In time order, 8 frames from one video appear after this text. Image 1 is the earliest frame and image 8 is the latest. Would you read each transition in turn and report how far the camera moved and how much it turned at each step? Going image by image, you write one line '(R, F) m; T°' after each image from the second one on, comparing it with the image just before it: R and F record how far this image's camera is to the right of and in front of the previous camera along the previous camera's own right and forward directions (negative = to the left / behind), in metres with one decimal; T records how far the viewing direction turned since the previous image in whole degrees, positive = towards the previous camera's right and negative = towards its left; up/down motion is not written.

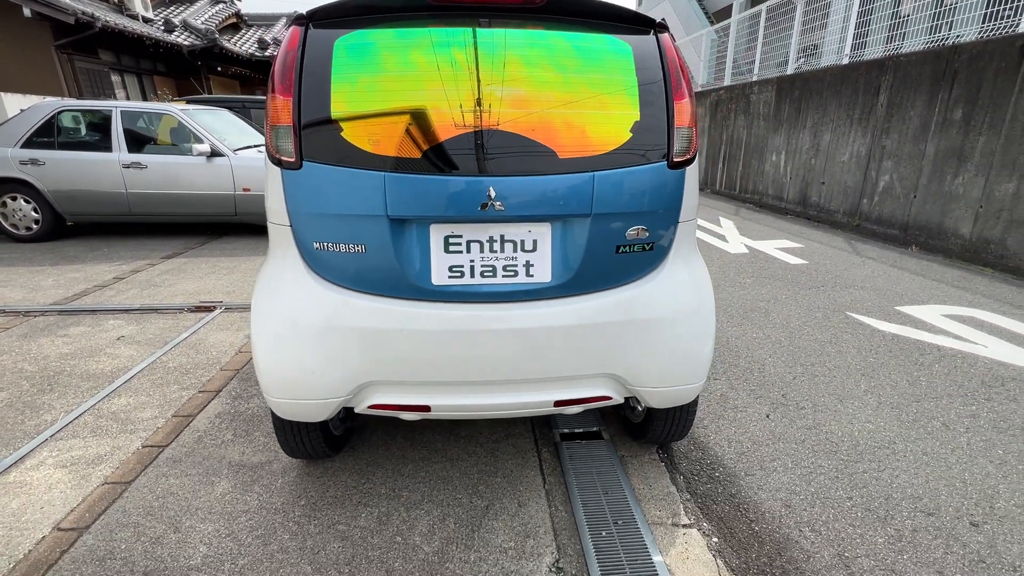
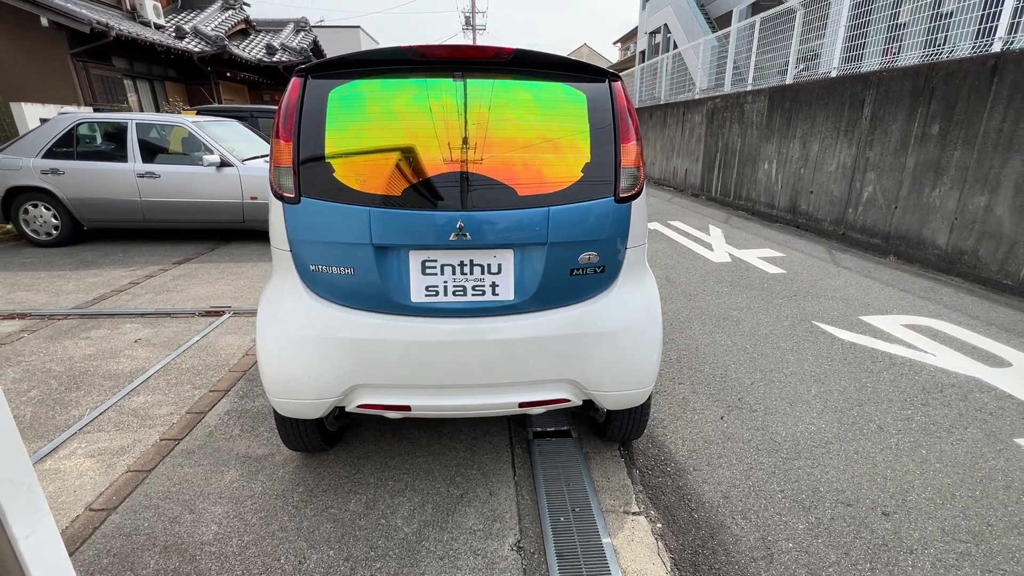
(+0.1, -0.2) m; -1°
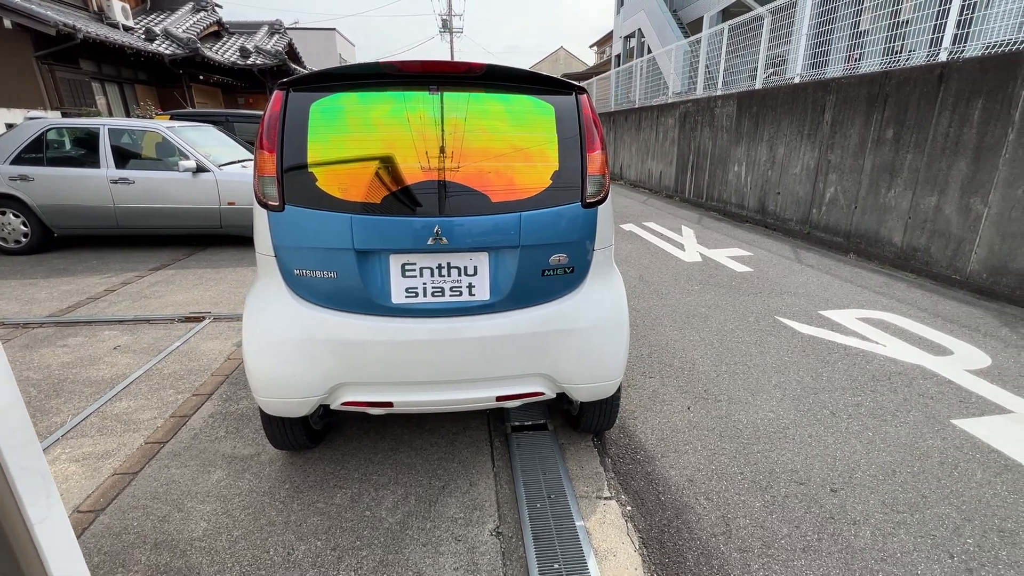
(0.0, -0.1) m; +2°
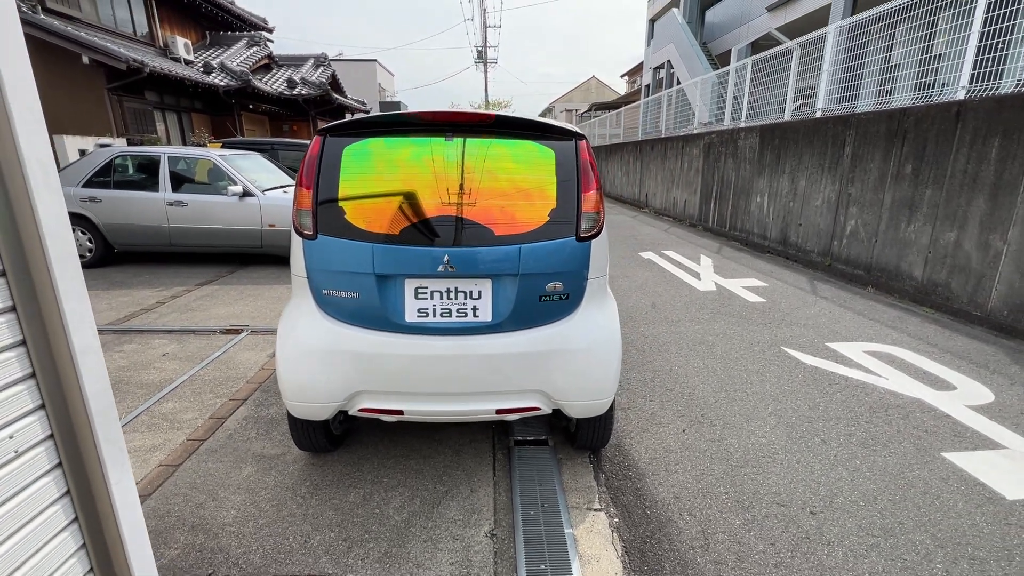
(+0.1, -0.2) m; -3°
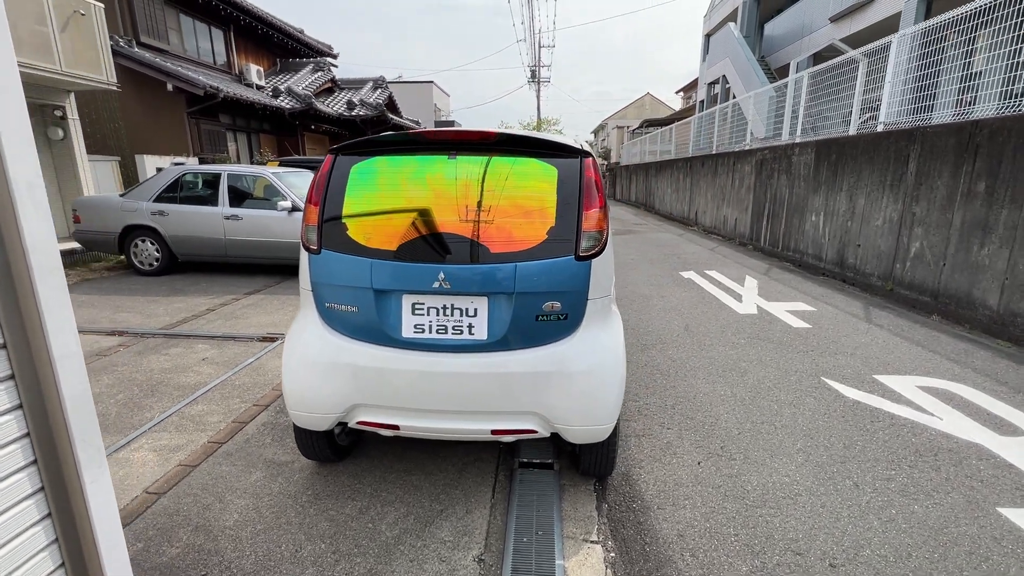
(+0.2, 0.0) m; -6°
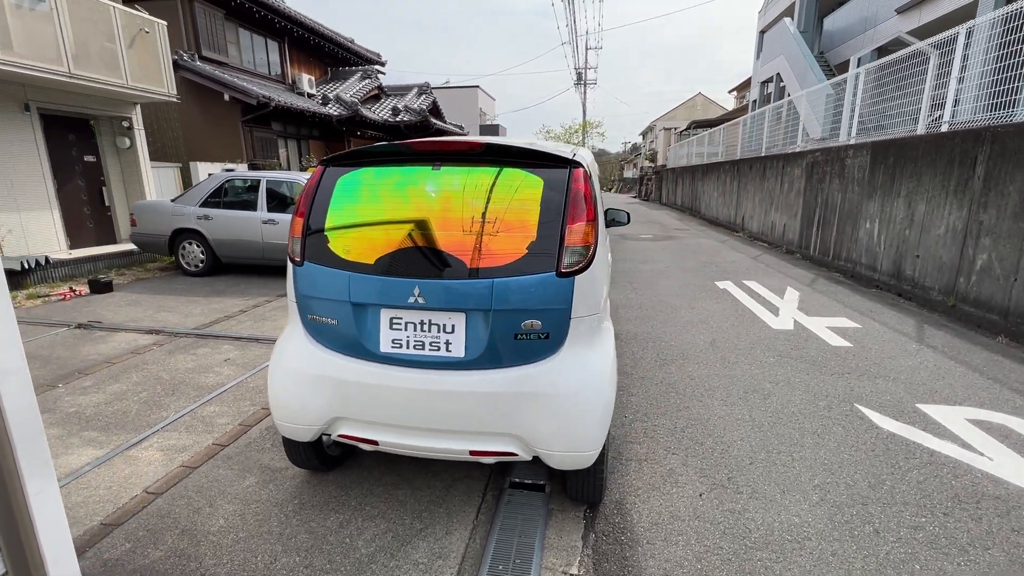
(+0.3, +0.1) m; -5°
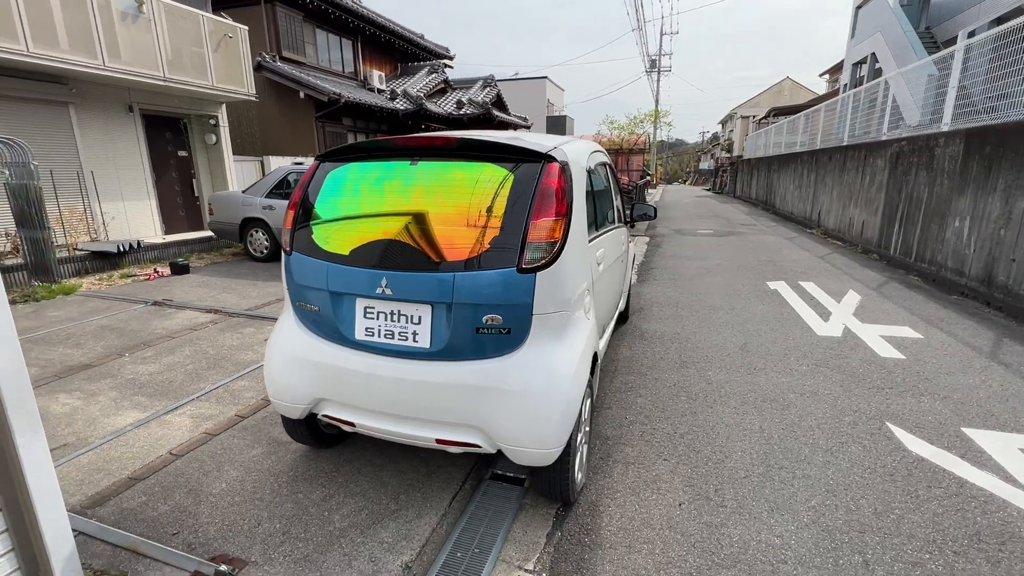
(+0.4, 0.0) m; -8°
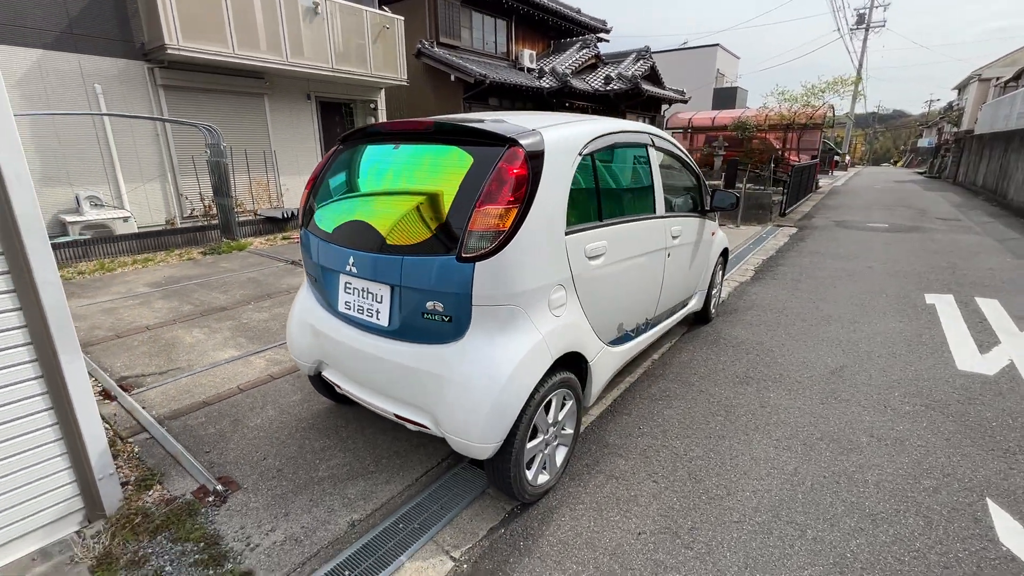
(+0.8, +0.2) m; -18°
